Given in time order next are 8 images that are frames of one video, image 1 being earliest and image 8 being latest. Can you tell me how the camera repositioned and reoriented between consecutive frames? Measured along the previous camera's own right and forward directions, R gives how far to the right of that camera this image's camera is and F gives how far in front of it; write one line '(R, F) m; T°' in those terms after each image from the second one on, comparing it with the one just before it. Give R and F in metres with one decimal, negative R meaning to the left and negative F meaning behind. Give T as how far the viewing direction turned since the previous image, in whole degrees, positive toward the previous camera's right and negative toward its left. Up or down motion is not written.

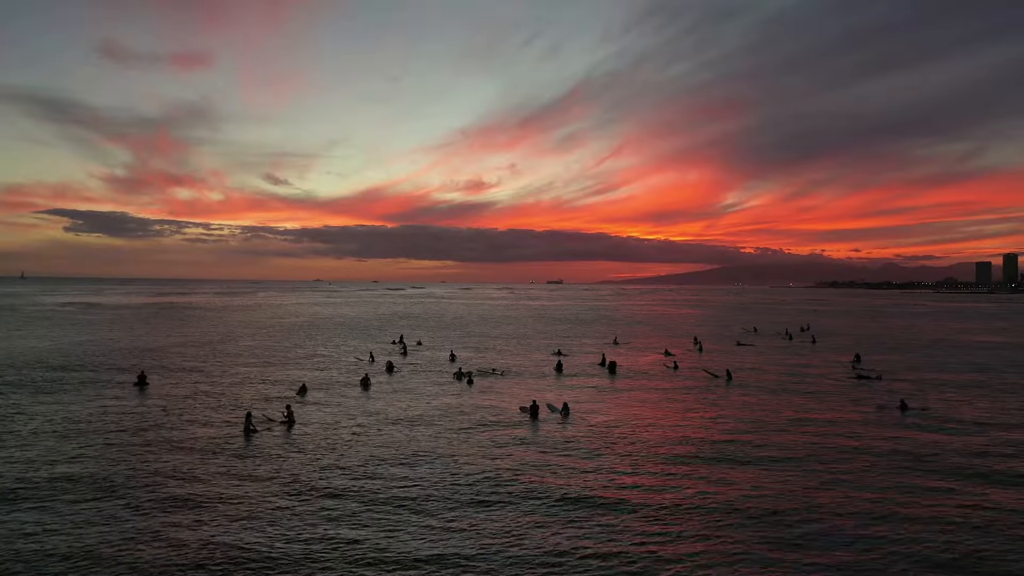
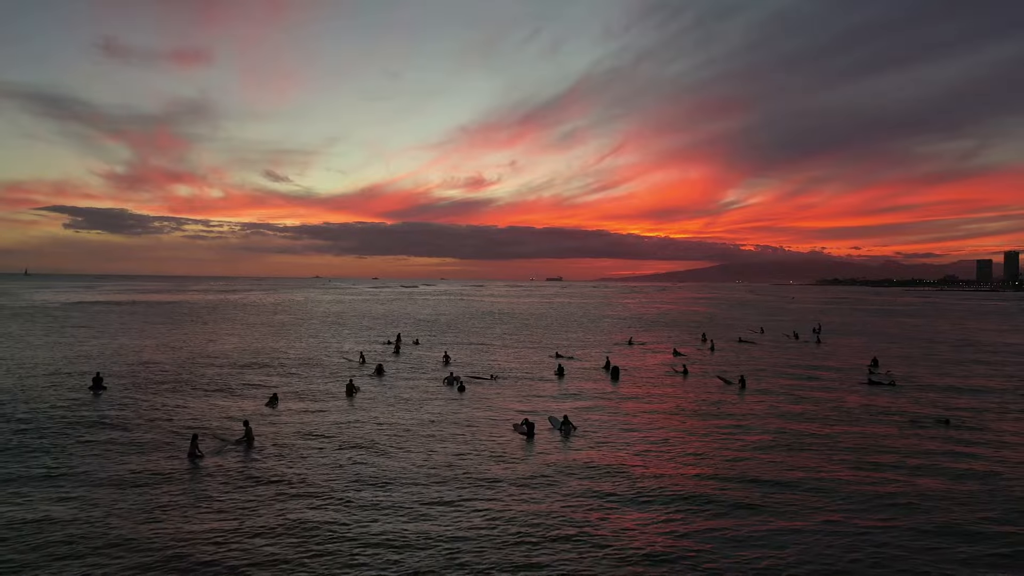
(+0.2, +3.1) m; 0°
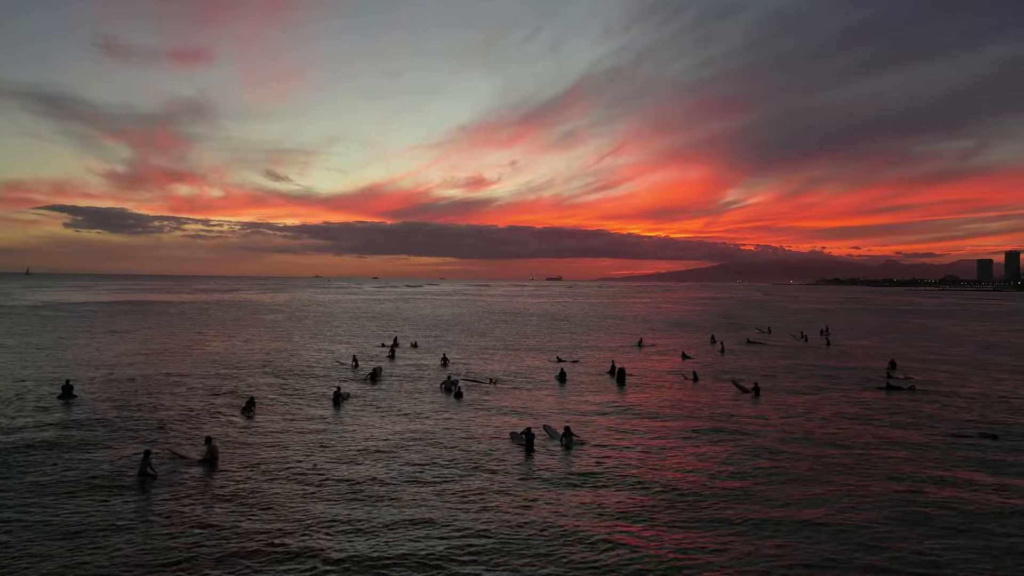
(0.0, +2.6) m; 0°
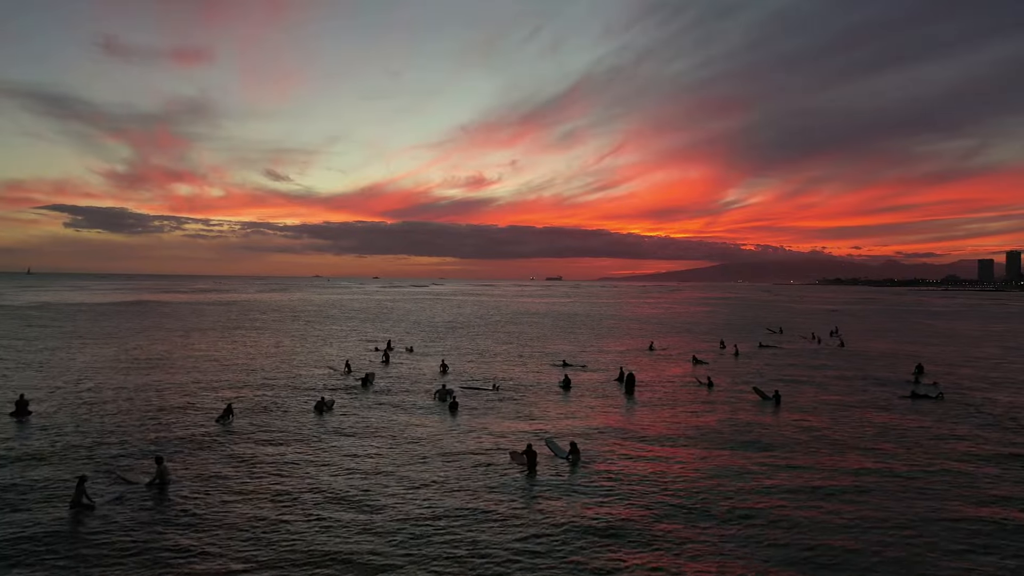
(-0.1, +3.3) m; 0°
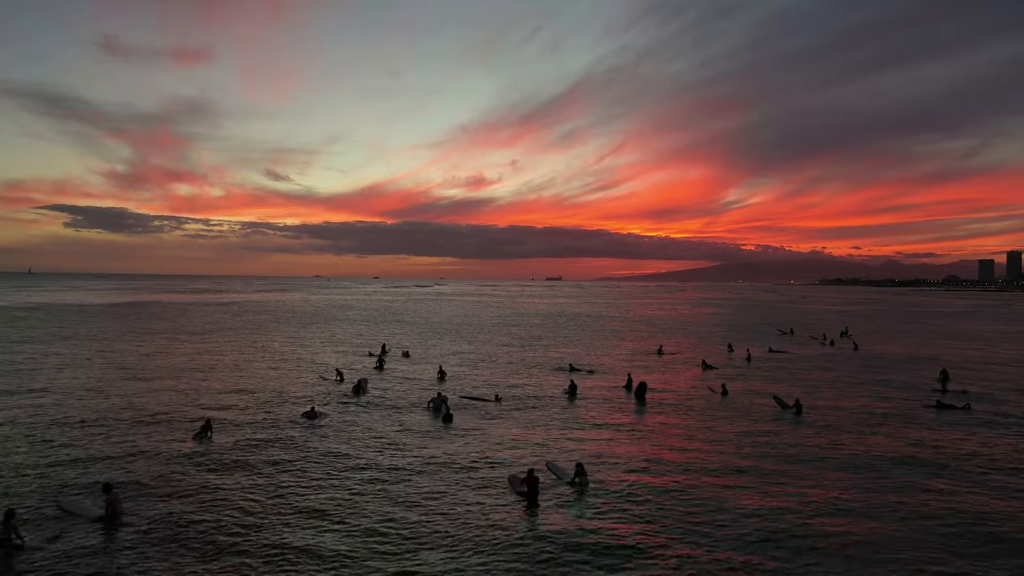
(-0.1, +2.8) m; 0°
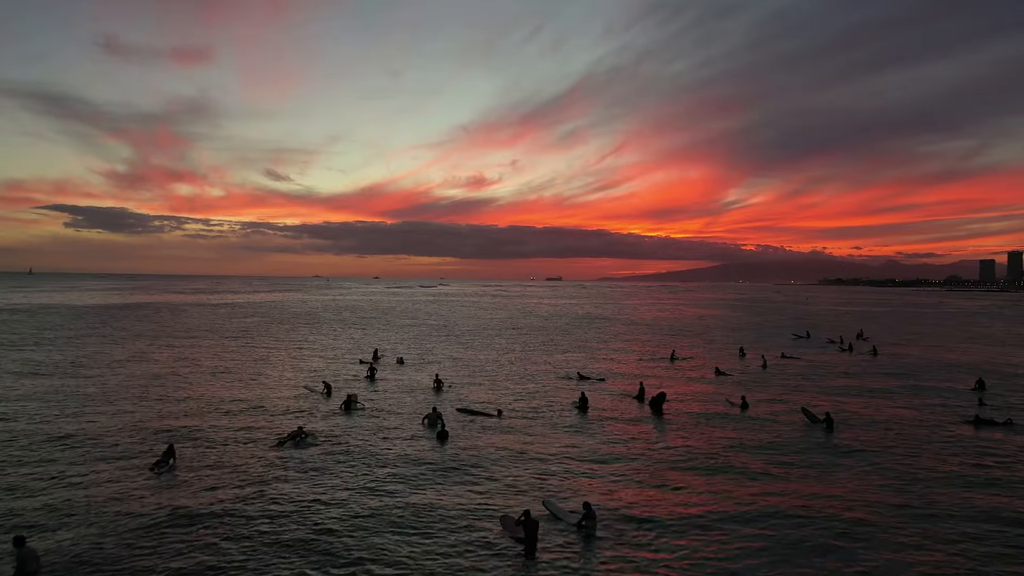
(-0.3, +3.4) m; 0°
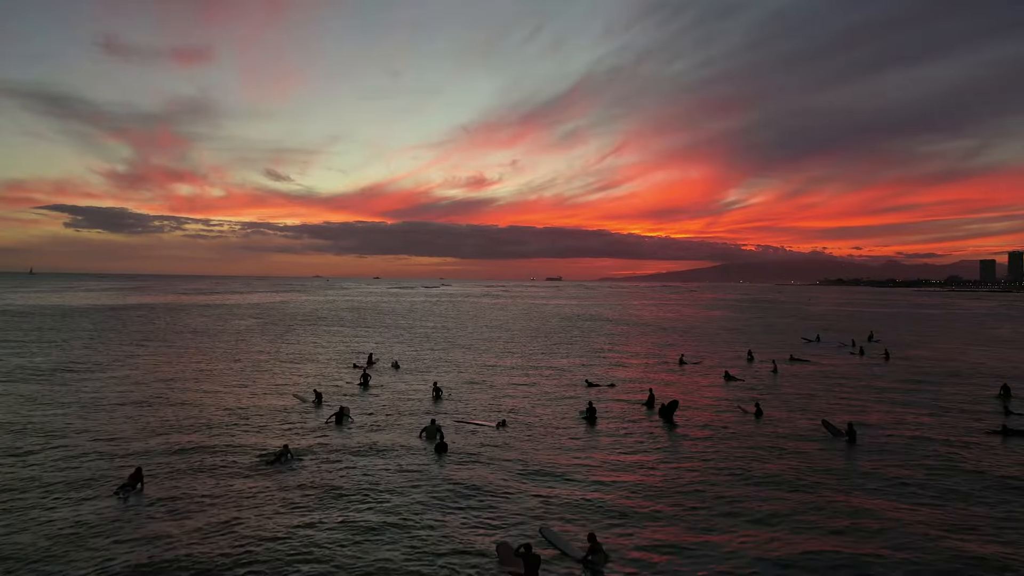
(-0.2, +2.0) m; 0°
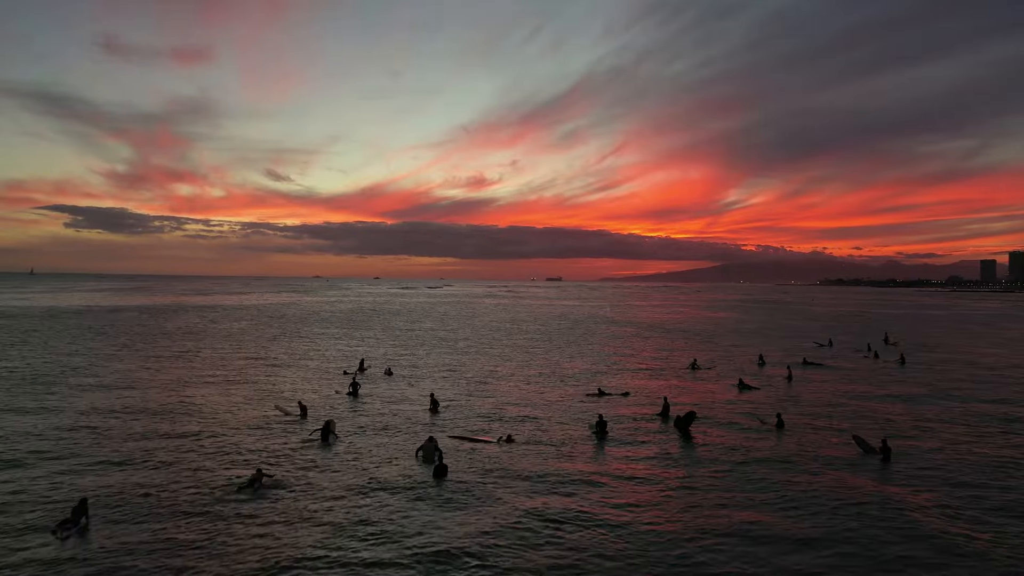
(-0.2, +2.7) m; 0°
